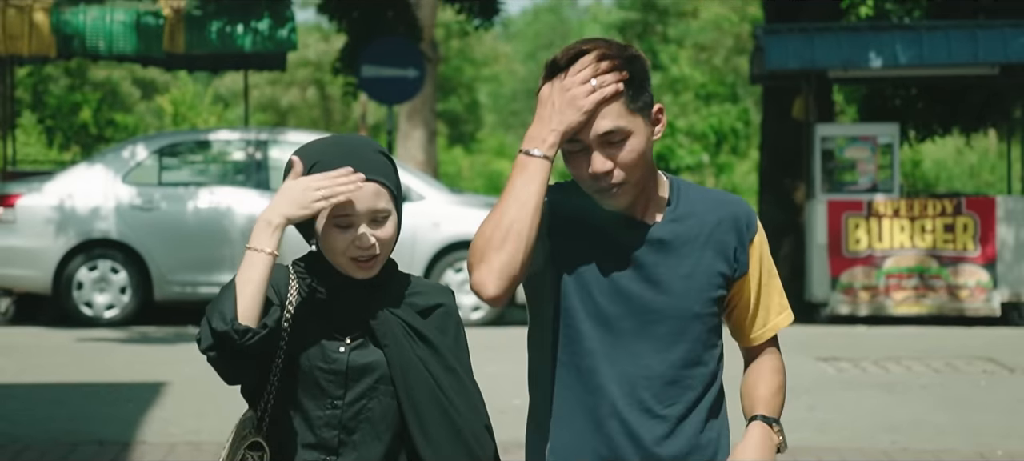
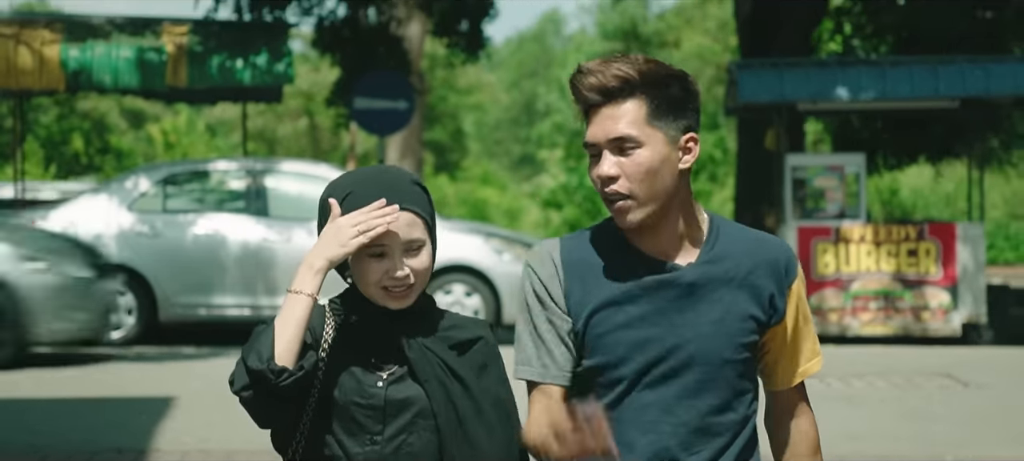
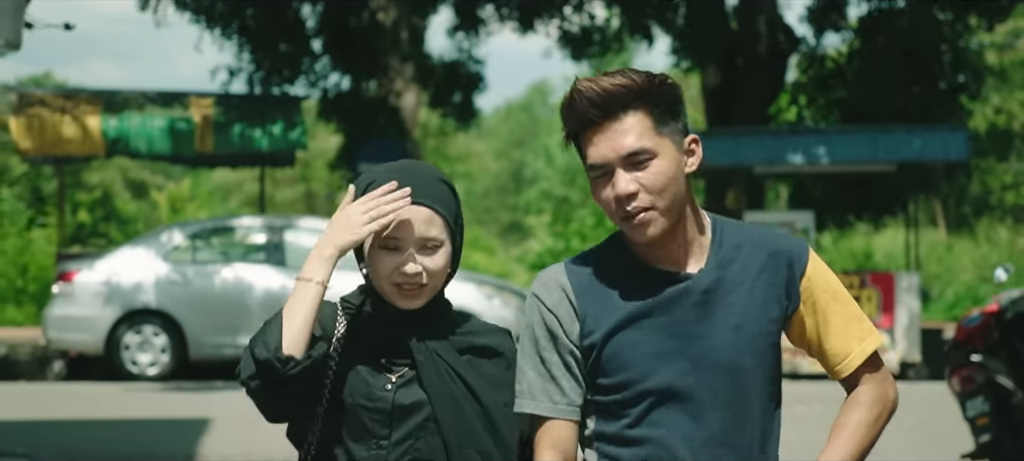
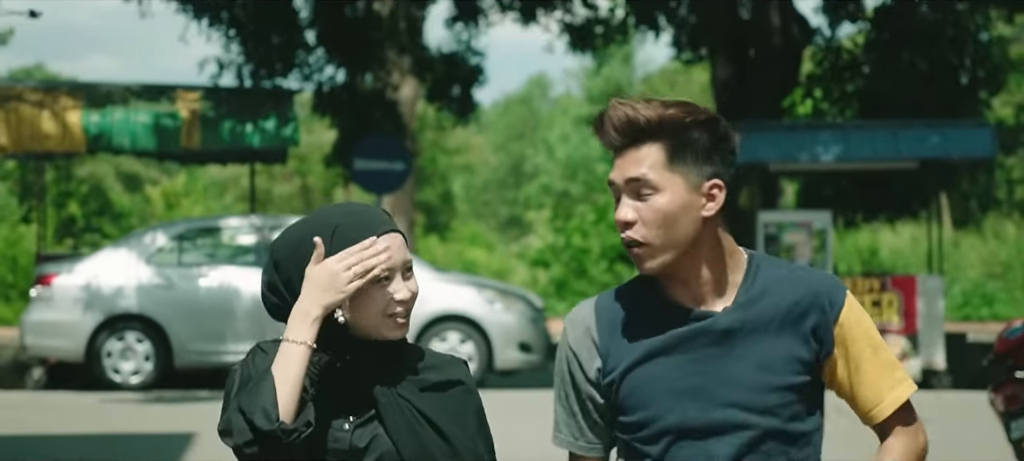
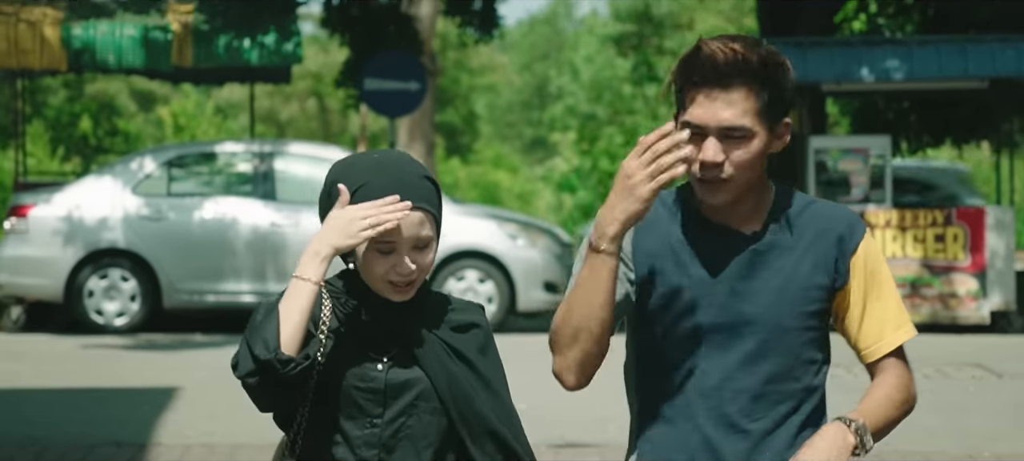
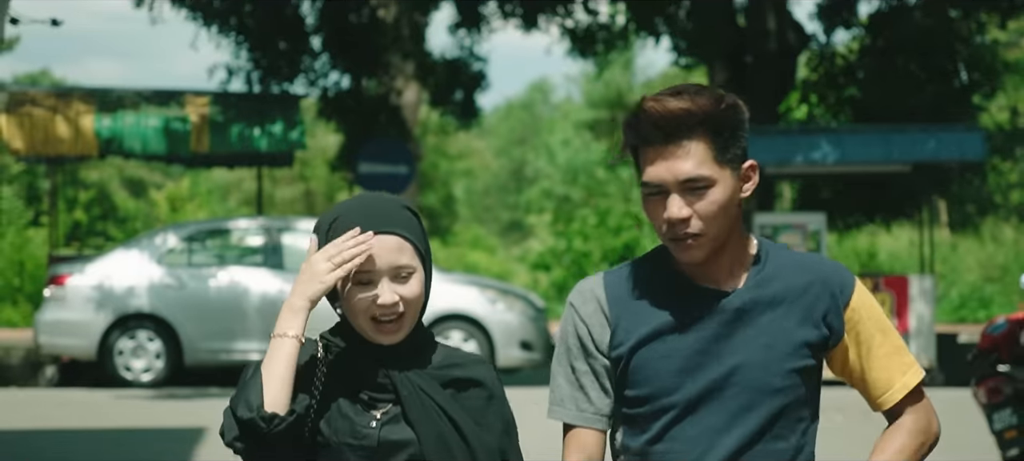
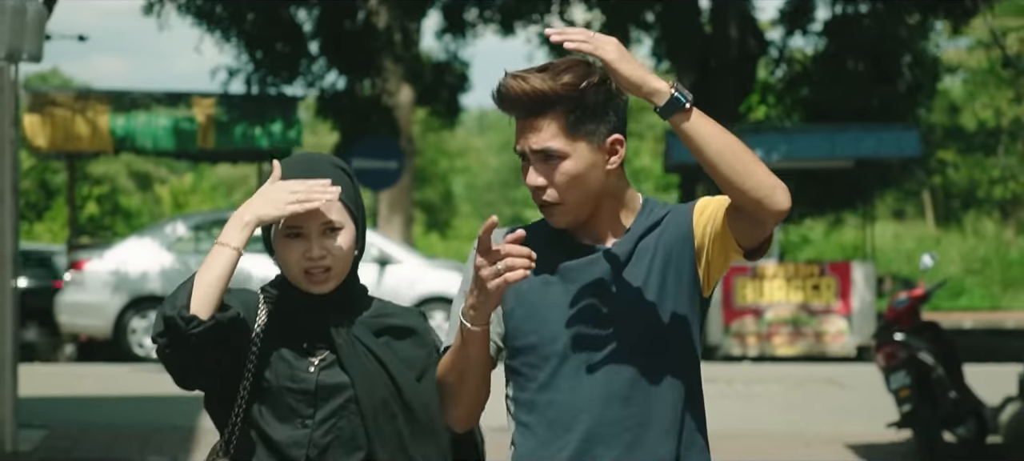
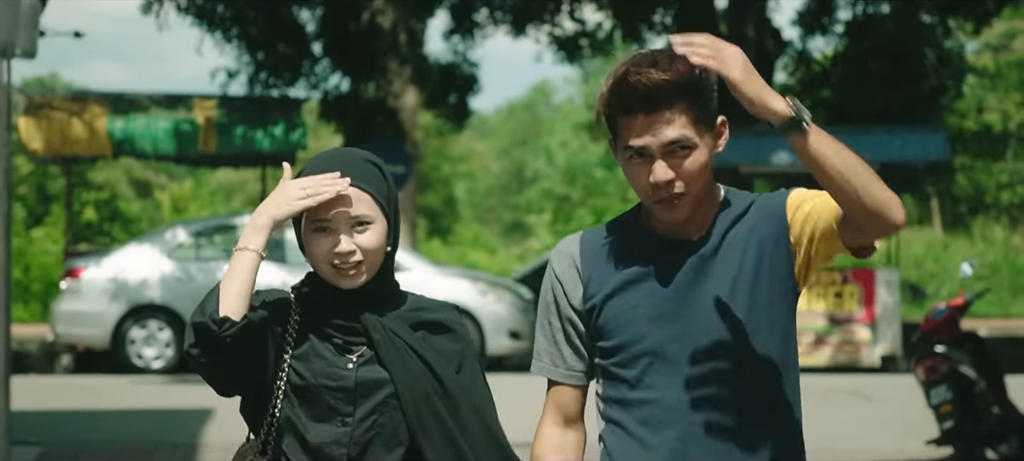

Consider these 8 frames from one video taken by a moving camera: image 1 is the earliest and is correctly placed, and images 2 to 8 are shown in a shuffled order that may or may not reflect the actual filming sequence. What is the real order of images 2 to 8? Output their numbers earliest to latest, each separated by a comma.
5, 2, 4, 6, 3, 8, 7
